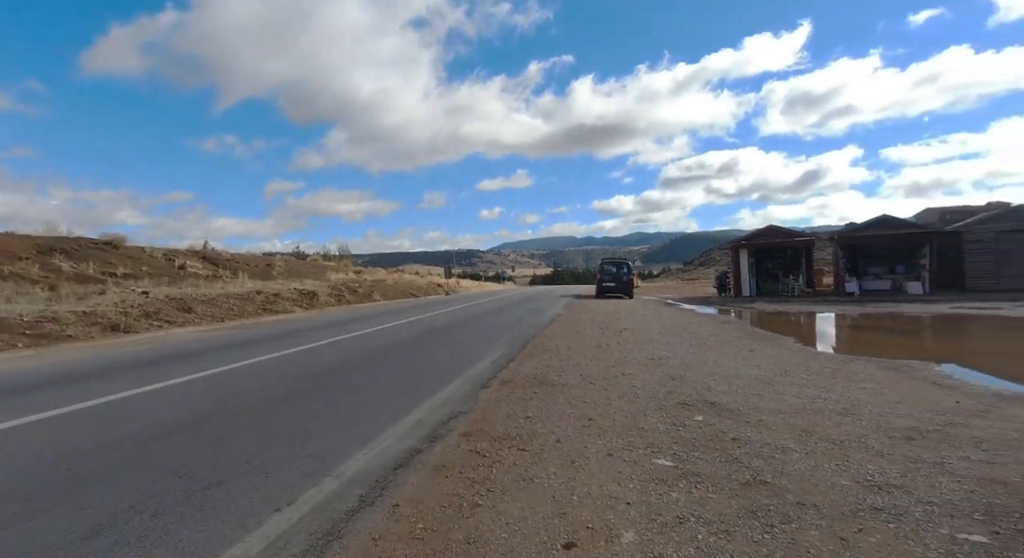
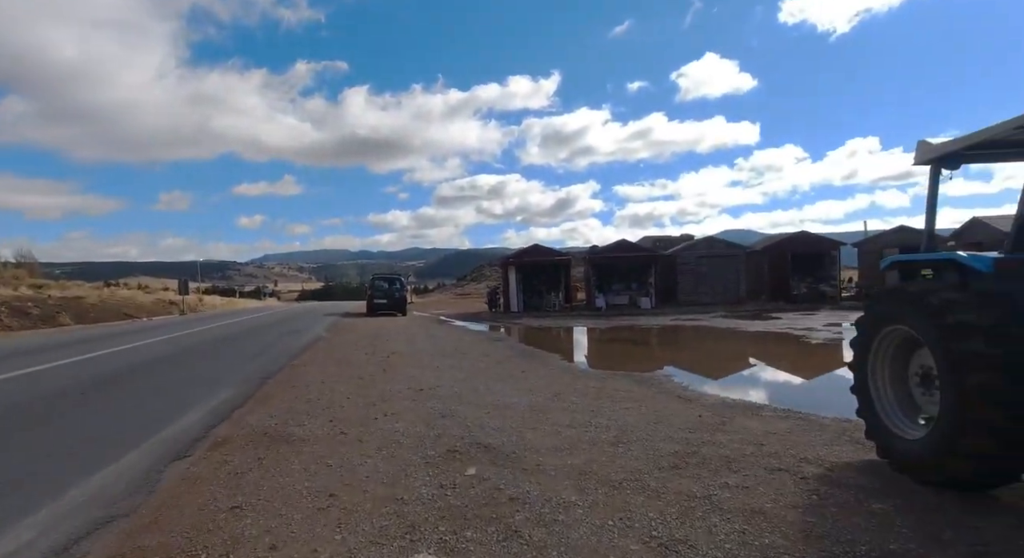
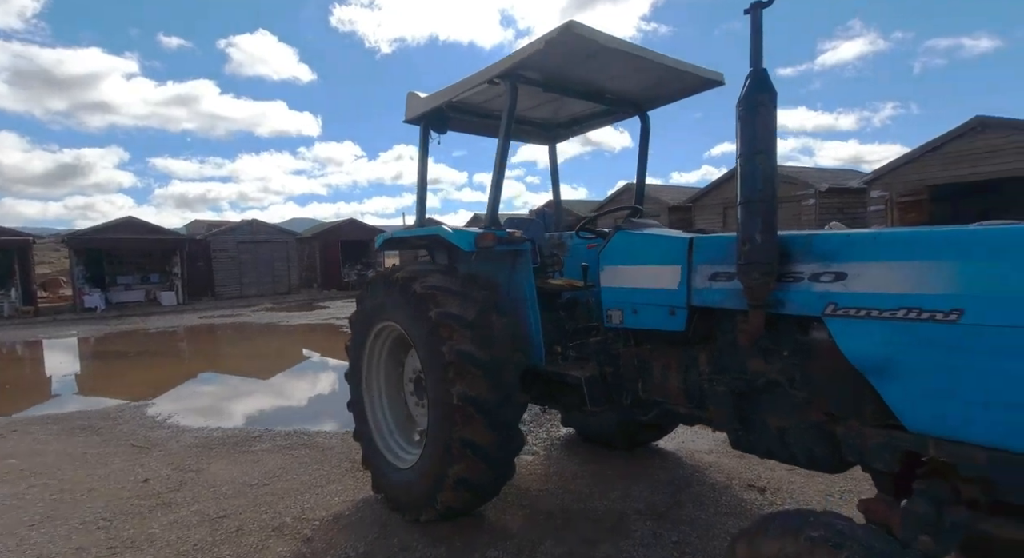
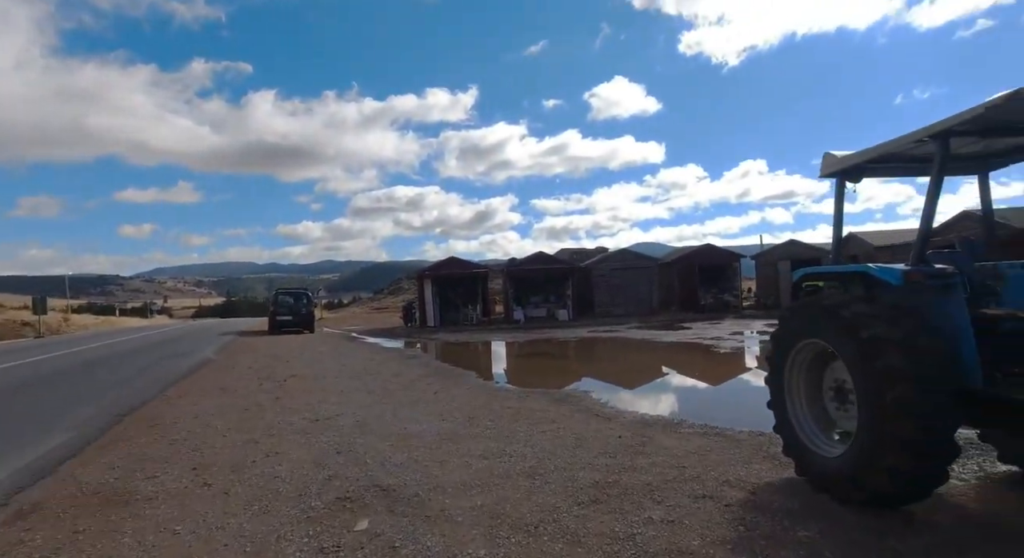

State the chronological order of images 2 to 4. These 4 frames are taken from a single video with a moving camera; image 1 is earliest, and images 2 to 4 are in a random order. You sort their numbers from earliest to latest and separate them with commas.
2, 4, 3
